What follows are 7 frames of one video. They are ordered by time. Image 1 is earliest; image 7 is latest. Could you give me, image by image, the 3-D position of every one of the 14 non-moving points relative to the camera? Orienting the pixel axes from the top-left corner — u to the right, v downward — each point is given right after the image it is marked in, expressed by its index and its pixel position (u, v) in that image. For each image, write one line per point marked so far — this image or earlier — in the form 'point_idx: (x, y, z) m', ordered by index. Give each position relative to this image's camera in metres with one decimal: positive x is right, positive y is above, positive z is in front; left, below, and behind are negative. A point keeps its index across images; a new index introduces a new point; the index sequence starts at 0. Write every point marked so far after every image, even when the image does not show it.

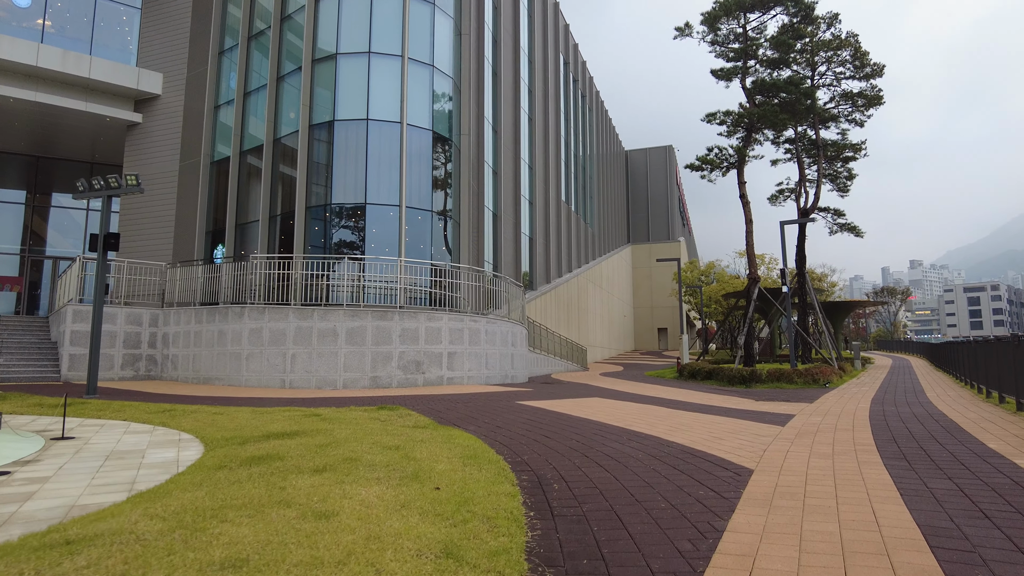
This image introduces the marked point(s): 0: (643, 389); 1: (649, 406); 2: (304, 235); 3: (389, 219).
0: (+3.3, -2.5, +16.1) m
1: (+2.3, -2.0, +10.7) m
2: (-5.8, +1.5, +17.9) m
3: (-3.4, +1.9, +17.6) m
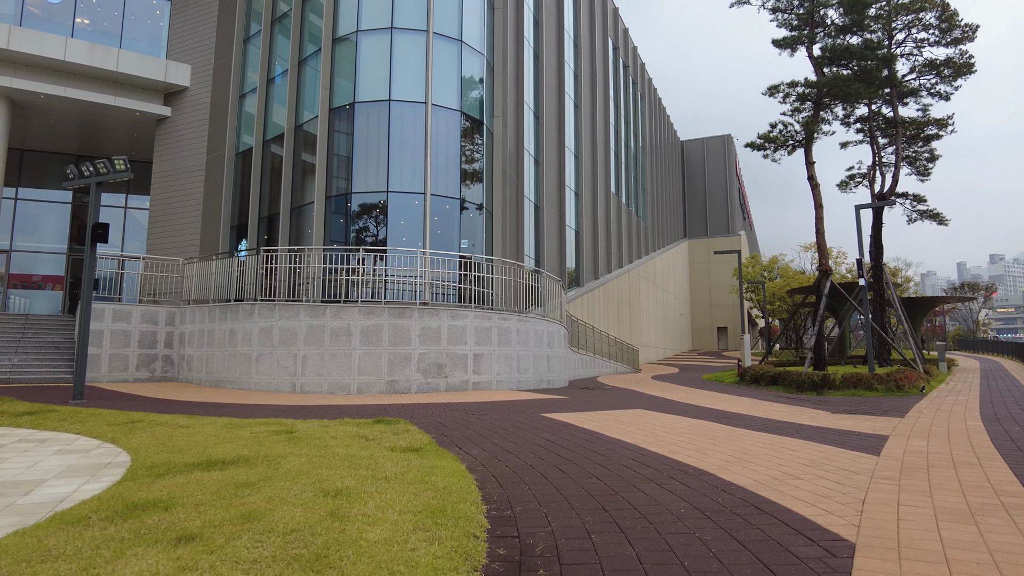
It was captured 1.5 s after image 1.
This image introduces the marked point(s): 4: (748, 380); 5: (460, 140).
0: (+4.1, -2.4, +14.2) m
1: (+2.6, -1.8, +8.9) m
2: (-4.9, +1.6, +16.7) m
3: (-2.5, +2.0, +16.3) m
4: (+7.0, -2.8, +19.2) m
5: (-1.4, +4.0, +17.2) m
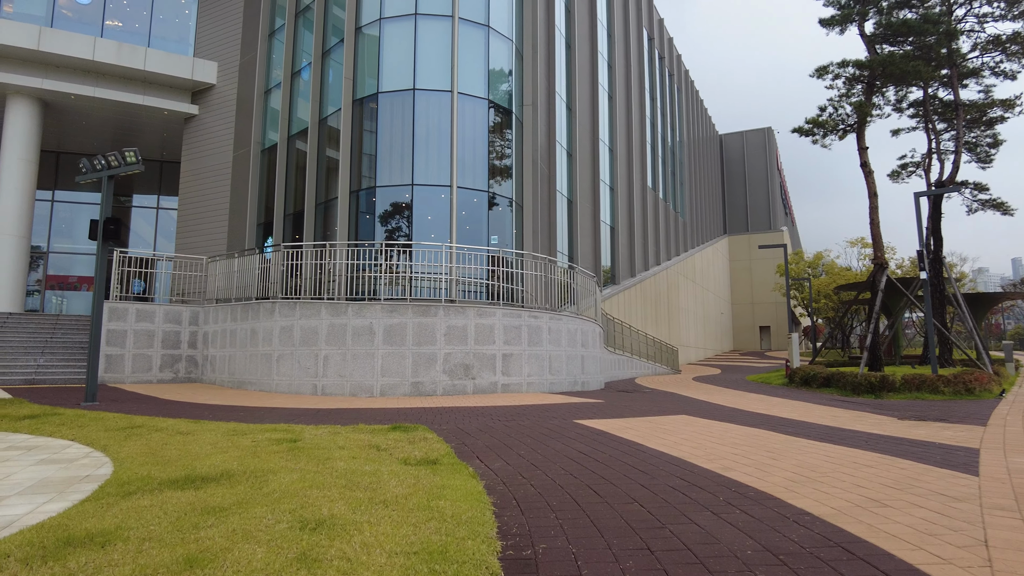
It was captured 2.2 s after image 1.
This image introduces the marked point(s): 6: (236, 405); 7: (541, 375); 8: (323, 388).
0: (+4.8, -2.3, +13.1) m
1: (+3.0, -1.7, +7.9) m
2: (-4.1, +1.7, +16.2) m
3: (-1.8, +2.1, +15.6) m
4: (+7.9, -2.7, +18.0) m
5: (-0.6, +4.1, +16.5) m
6: (-4.6, -2.0, +10.8) m
7: (+0.6, -1.9, +13.6) m
8: (-3.7, -1.9, +12.4) m
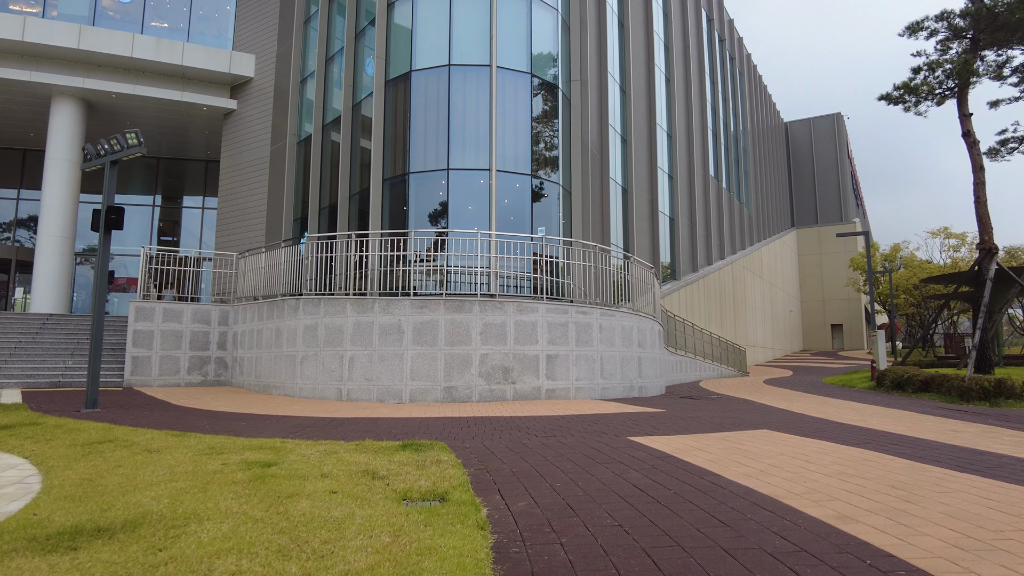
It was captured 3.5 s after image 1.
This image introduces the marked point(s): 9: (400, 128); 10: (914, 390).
0: (+5.6, -2.1, +11.2) m
1: (+3.3, -1.6, +6.2) m
2: (-3.0, +1.7, +15.0) m
3: (-0.8, +2.2, +14.2) m
4: (+9.2, -2.4, +15.7) m
5: (+0.4, +4.2, +15.0) m
6: (-4.0, -1.9, +9.7) m
7: (+1.5, -1.7, +12.0) m
8: (-2.9, -1.8, +11.2) m
9: (-2.6, +3.7, +14.9) m
10: (+9.2, -2.3, +14.7) m
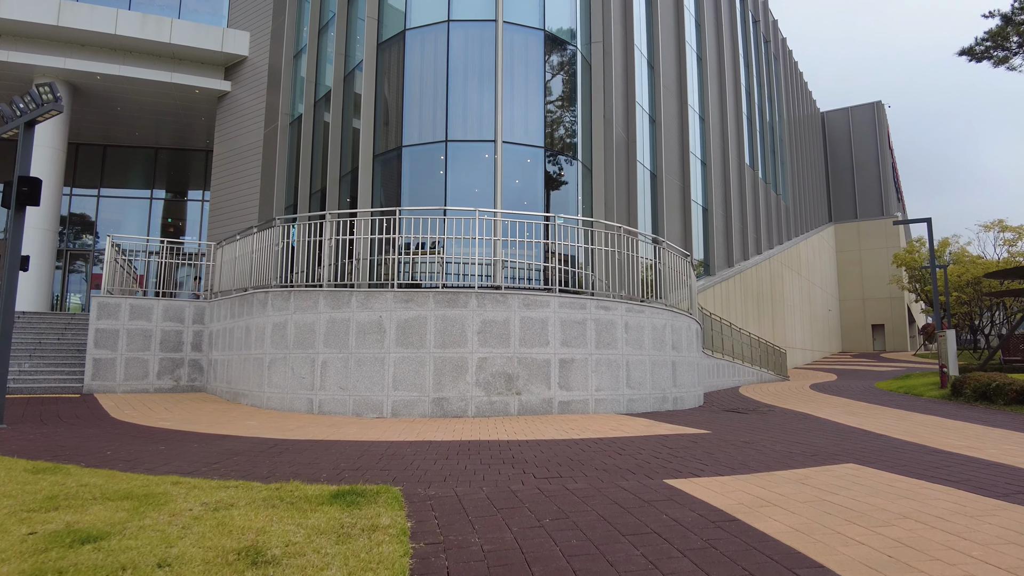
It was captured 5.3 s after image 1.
0: (+5.7, -1.9, +8.9) m
1: (+3.2, -1.4, +4.0) m
2: (-2.8, +1.9, +13.1) m
3: (-0.6, +2.4, +12.2) m
4: (+9.5, -2.3, +13.3) m
5: (+0.7, +4.4, +13.0) m
6: (-4.0, -1.7, +7.8) m
7: (+1.6, -1.6, +9.9) m
8: (-2.8, -1.7, +9.3) m
9: (-2.4, +3.9, +13.0) m
10: (+9.5, -2.2, +12.3) m
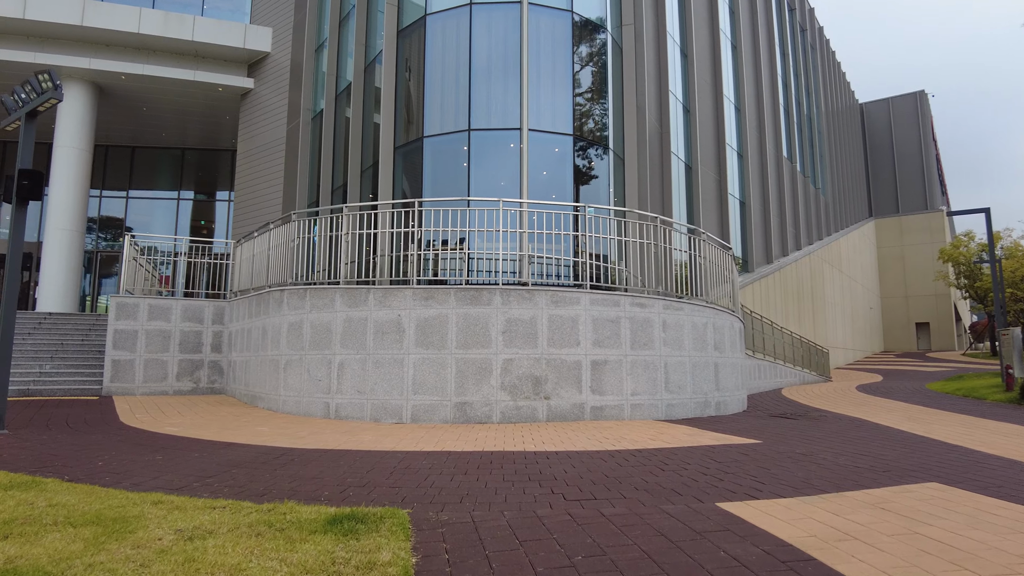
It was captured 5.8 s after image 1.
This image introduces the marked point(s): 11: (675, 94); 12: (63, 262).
0: (+6.0, -1.8, +8.0) m
1: (+3.4, -1.3, +3.2) m
2: (-2.2, +1.9, +12.6) m
3: (-0.1, +2.4, +11.6) m
4: (+10.0, -2.1, +12.2) m
5: (+1.2, +4.4, +12.3) m
6: (-3.6, -1.7, +7.4) m
7: (+2.0, -1.5, +9.2) m
8: (-2.4, -1.6, +8.8) m
9: (-1.9, +3.9, +12.5) m
10: (+10.0, -2.0, +11.2) m
11: (+4.7, +5.6, +18.3) m
12: (-13.0, +0.7, +18.6) m
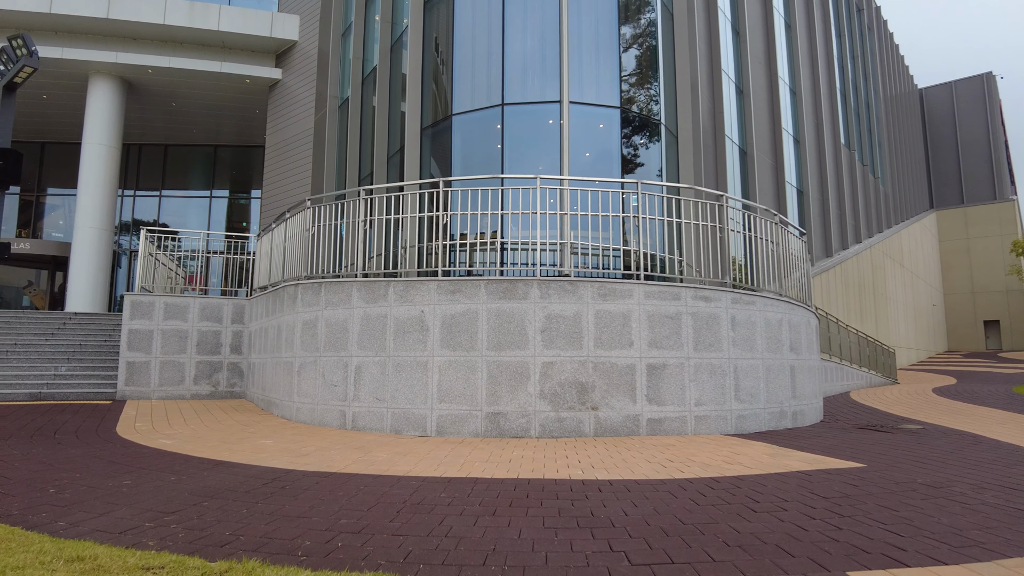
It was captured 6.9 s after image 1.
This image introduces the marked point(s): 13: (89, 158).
0: (+6.5, -1.7, +6.4) m
1: (+3.5, -1.2, +1.8) m
2: (-1.5, +2.0, +11.5) m
3: (+0.6, +2.5, +10.4) m
4: (+10.7, -2.0, +10.4) m
5: (+1.8, +4.5, +11.0) m
6: (-3.2, -1.6, +6.4) m
7: (+2.5, -1.4, +7.9) m
8: (-1.9, -1.6, +7.7) m
9: (-1.2, +4.0, +11.4) m
10: (+10.6, -1.9, +9.4) m
11: (+5.7, +5.7, +16.8) m
12: (-11.9, +0.8, +18.2) m
13: (-12.2, +3.7, +18.5) m
